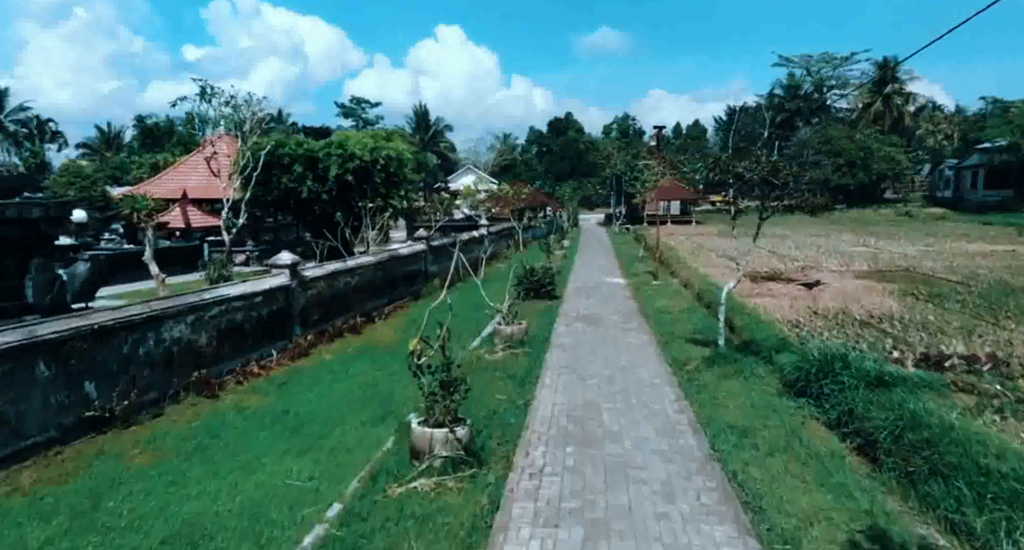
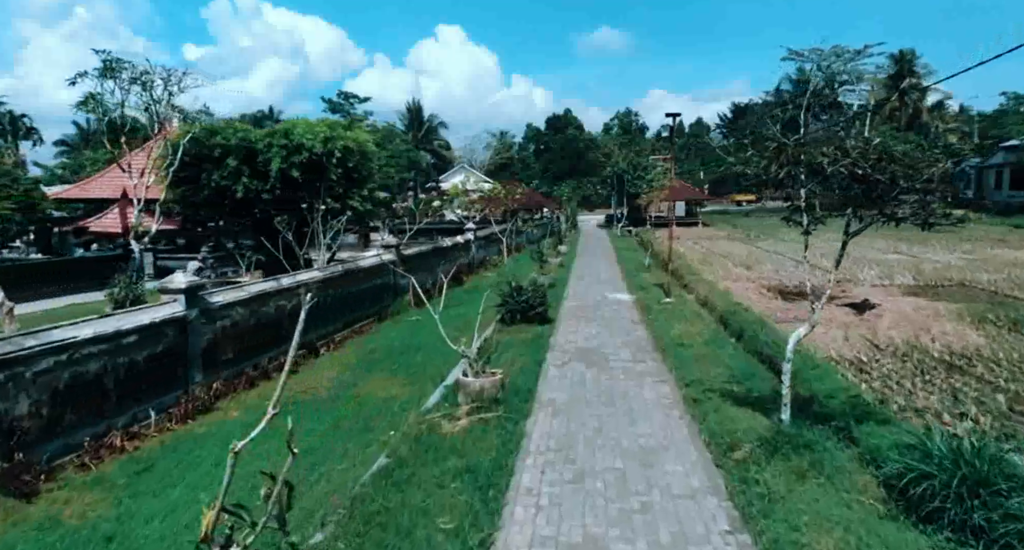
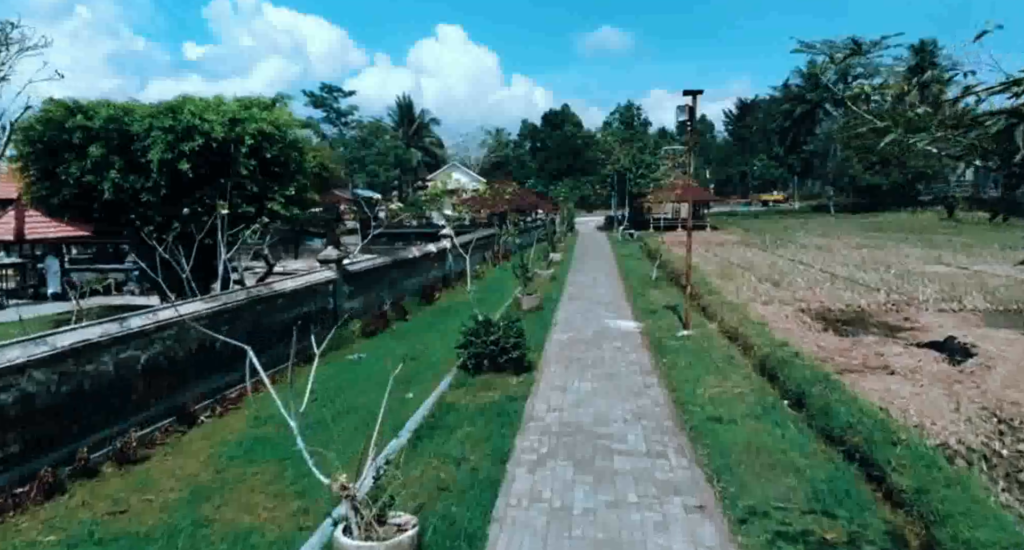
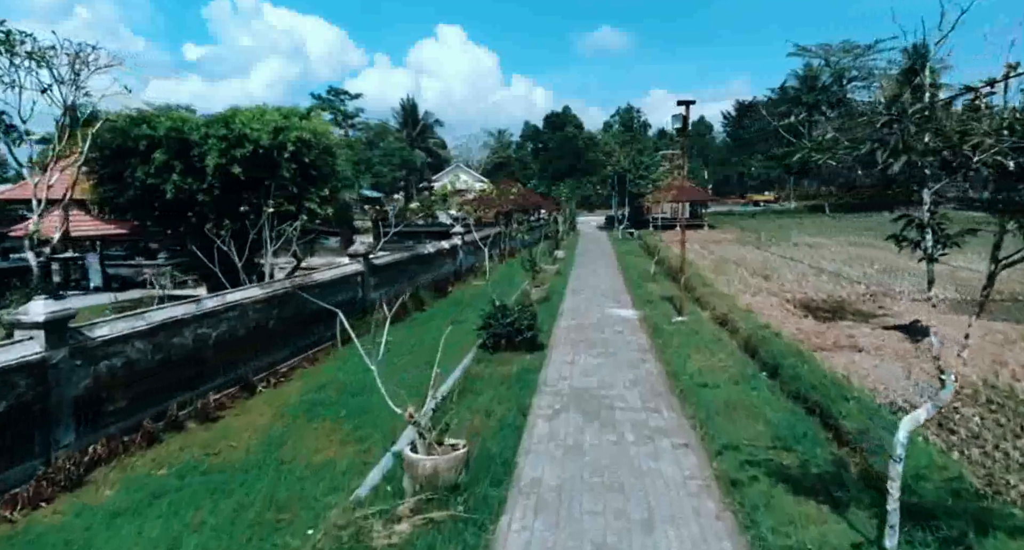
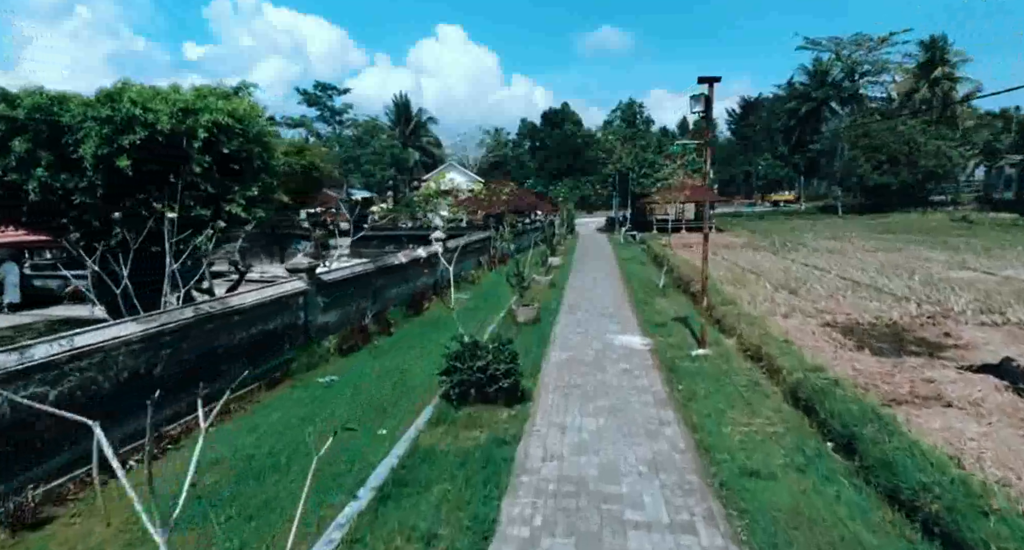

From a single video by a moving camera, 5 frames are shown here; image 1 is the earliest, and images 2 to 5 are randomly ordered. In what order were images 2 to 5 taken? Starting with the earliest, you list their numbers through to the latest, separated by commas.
2, 4, 3, 5
